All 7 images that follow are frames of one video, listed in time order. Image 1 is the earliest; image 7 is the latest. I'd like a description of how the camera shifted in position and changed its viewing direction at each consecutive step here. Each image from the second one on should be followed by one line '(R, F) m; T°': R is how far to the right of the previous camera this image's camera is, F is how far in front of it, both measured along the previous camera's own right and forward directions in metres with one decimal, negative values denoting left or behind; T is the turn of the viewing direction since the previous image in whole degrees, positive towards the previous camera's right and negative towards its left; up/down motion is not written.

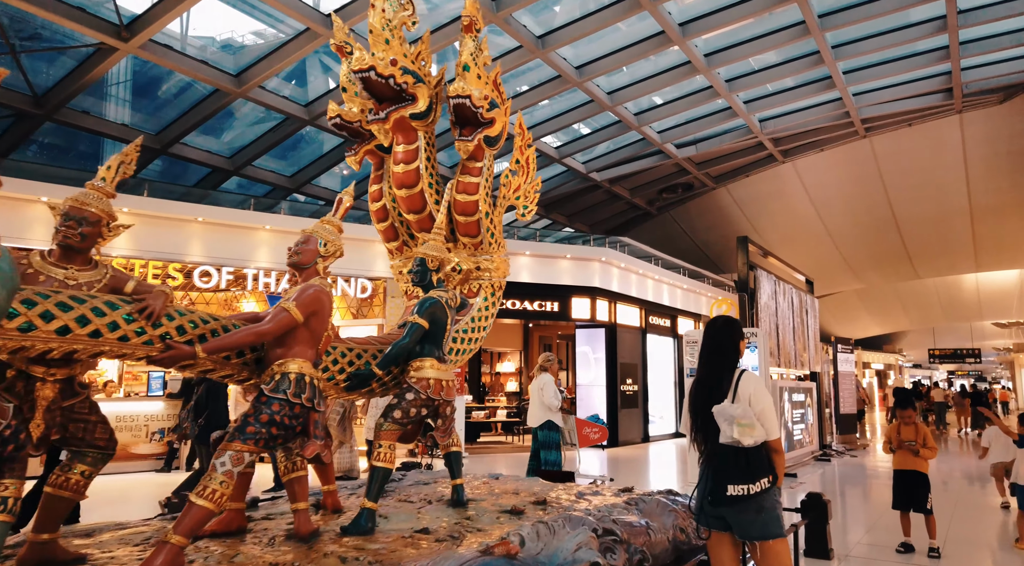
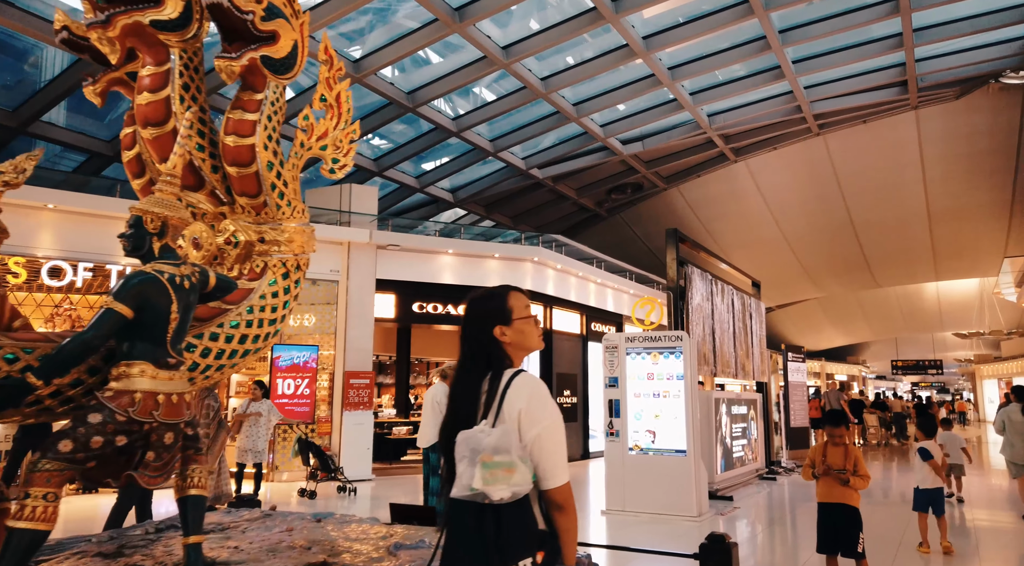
(+0.9, +1.2) m; +2°
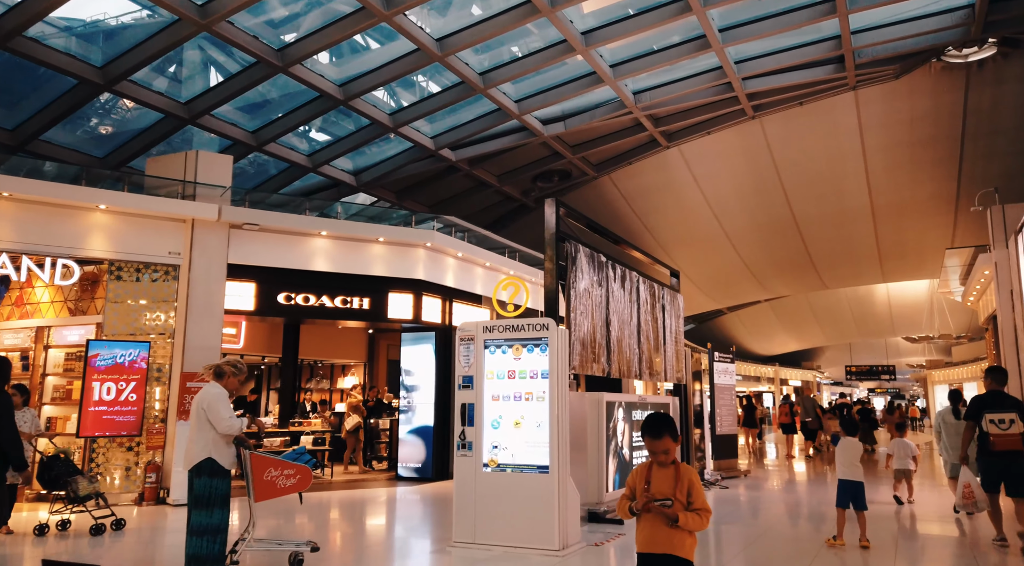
(+1.3, +1.5) m; +3°
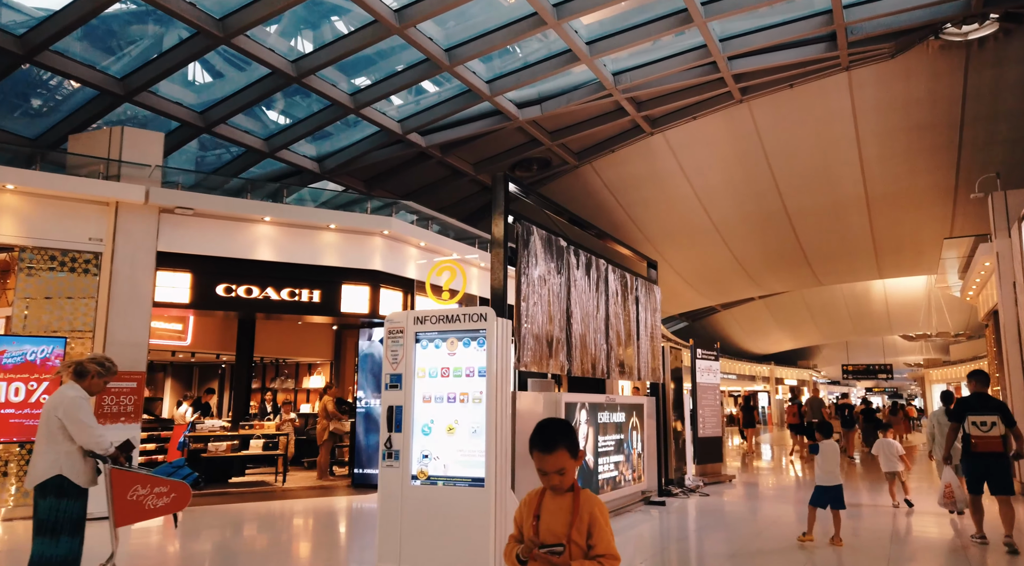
(+0.5, +0.8) m; 0°
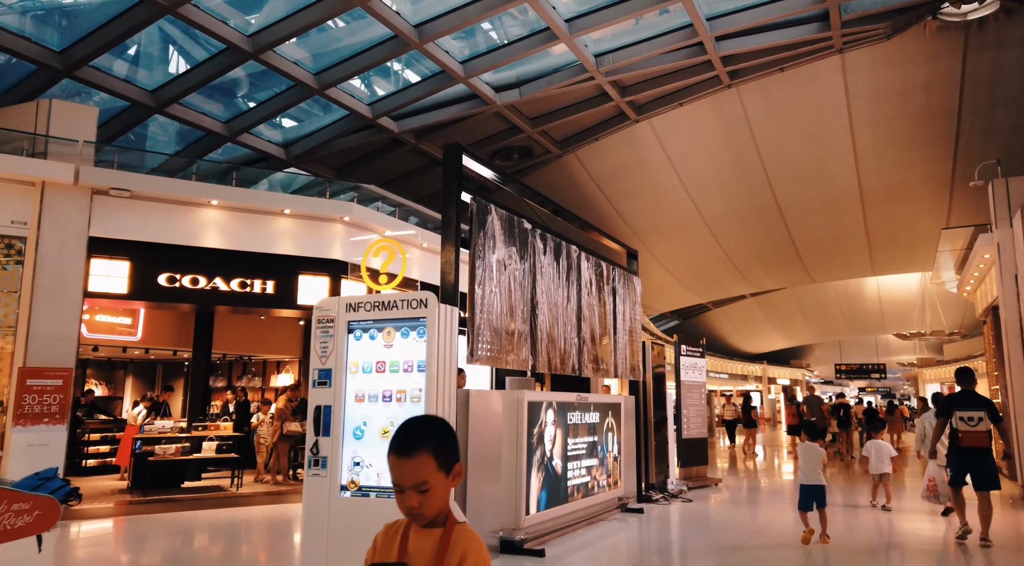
(+0.3, +0.7) m; 0°
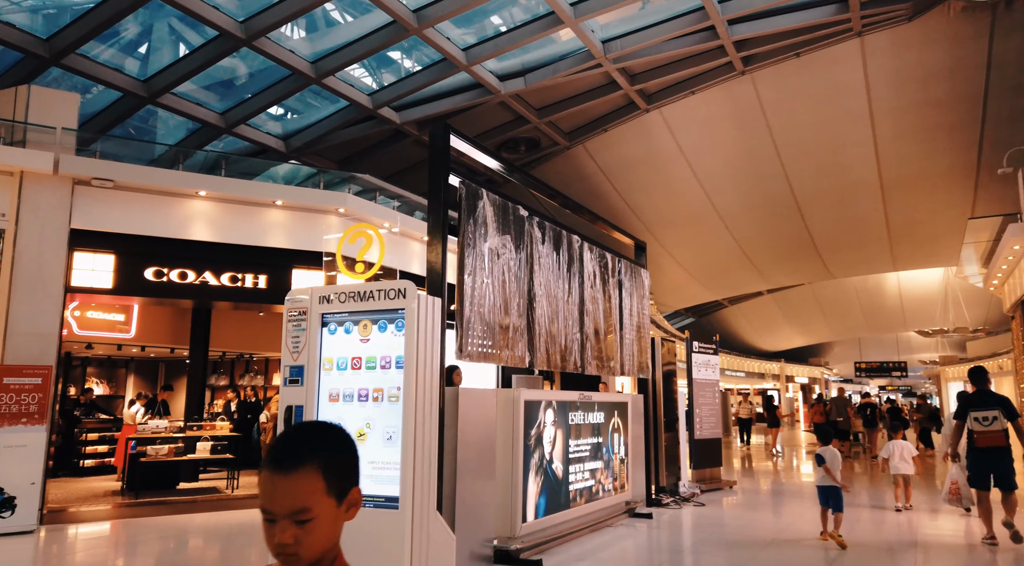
(+0.2, +0.4) m; -1°
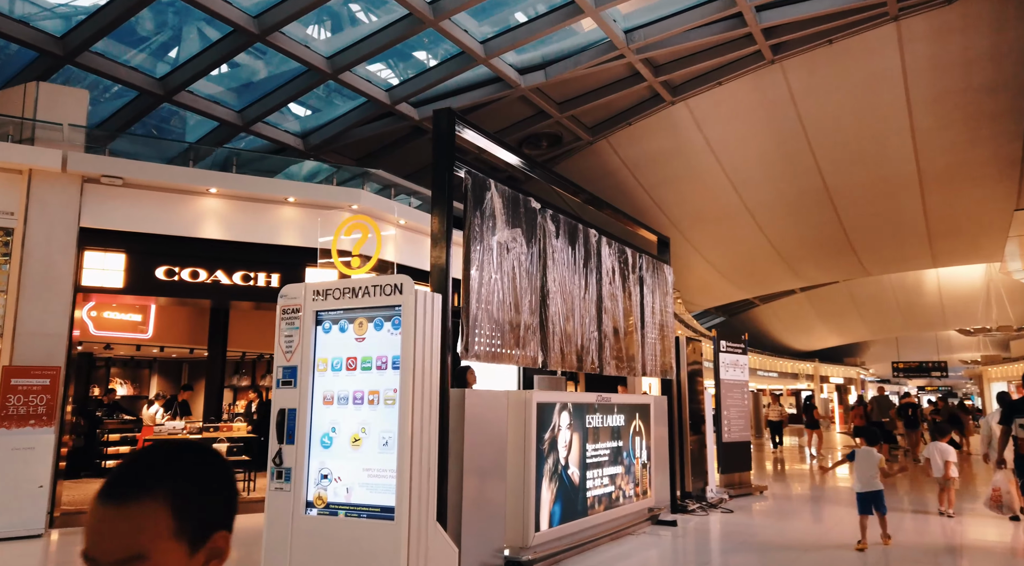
(+0.1, +0.3) m; -2°
